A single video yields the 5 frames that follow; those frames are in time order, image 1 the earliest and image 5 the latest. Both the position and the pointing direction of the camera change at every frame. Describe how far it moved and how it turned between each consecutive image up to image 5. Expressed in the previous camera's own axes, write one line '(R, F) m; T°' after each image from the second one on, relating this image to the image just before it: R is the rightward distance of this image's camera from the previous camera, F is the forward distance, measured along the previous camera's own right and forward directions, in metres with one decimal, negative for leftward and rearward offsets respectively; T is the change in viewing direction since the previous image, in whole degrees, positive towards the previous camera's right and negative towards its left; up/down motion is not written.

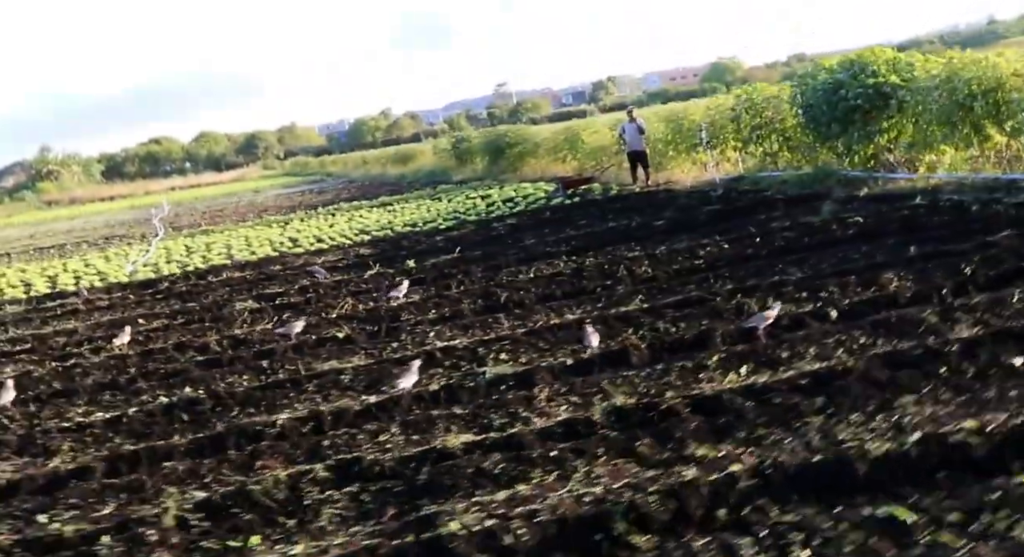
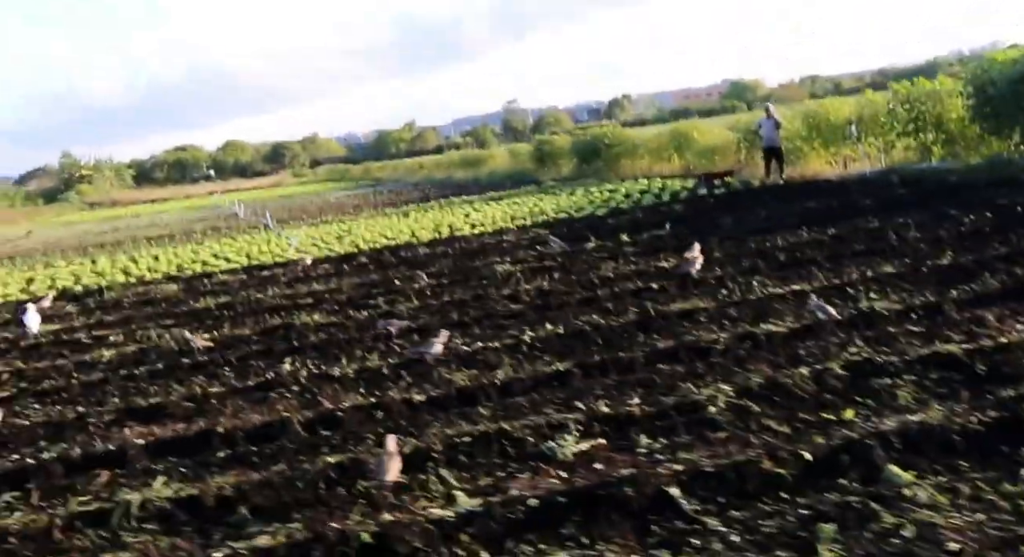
(-2.7, -0.6) m; -5°
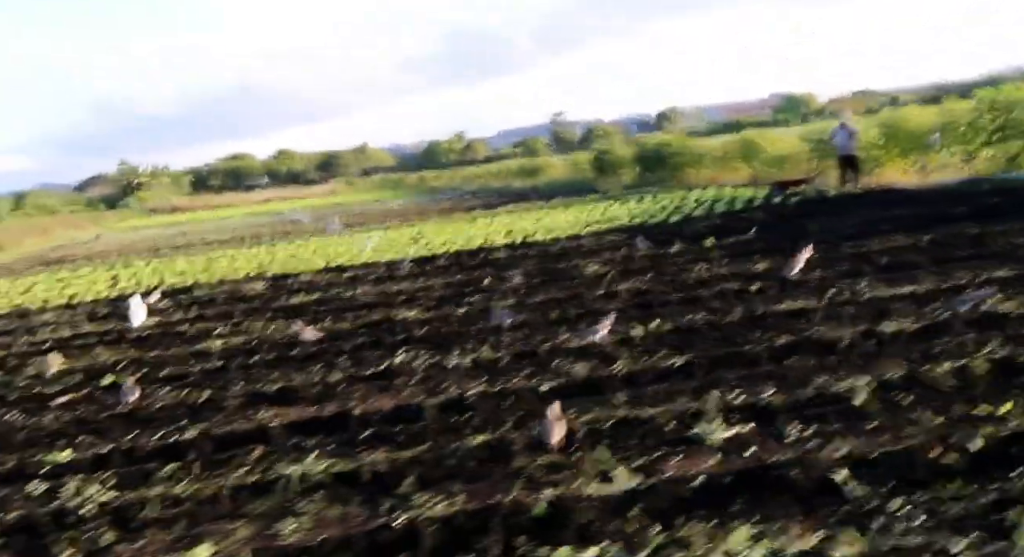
(-0.5, -0.1) m; -3°
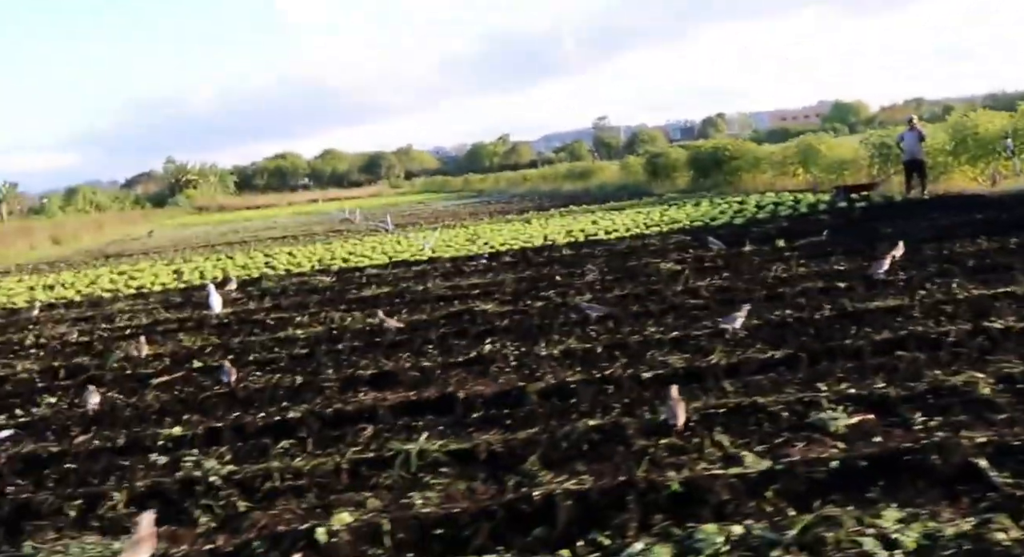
(-0.4, 0.0) m; -3°
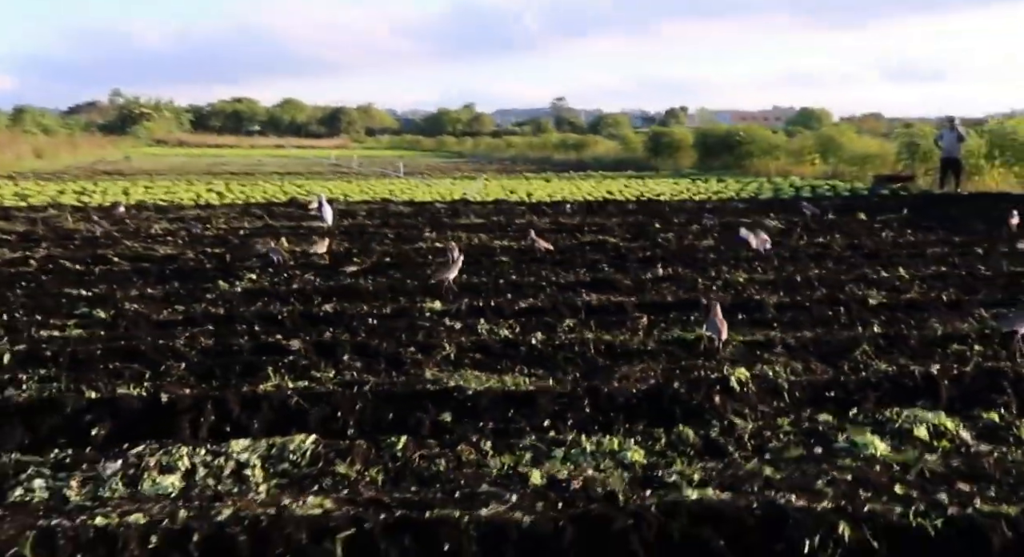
(-1.7, -0.2) m; 0°
